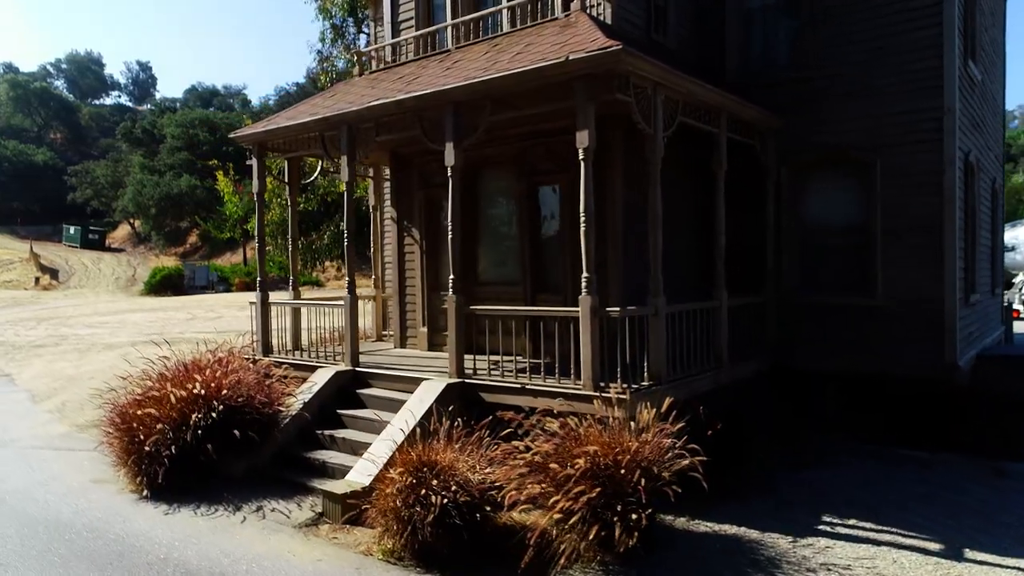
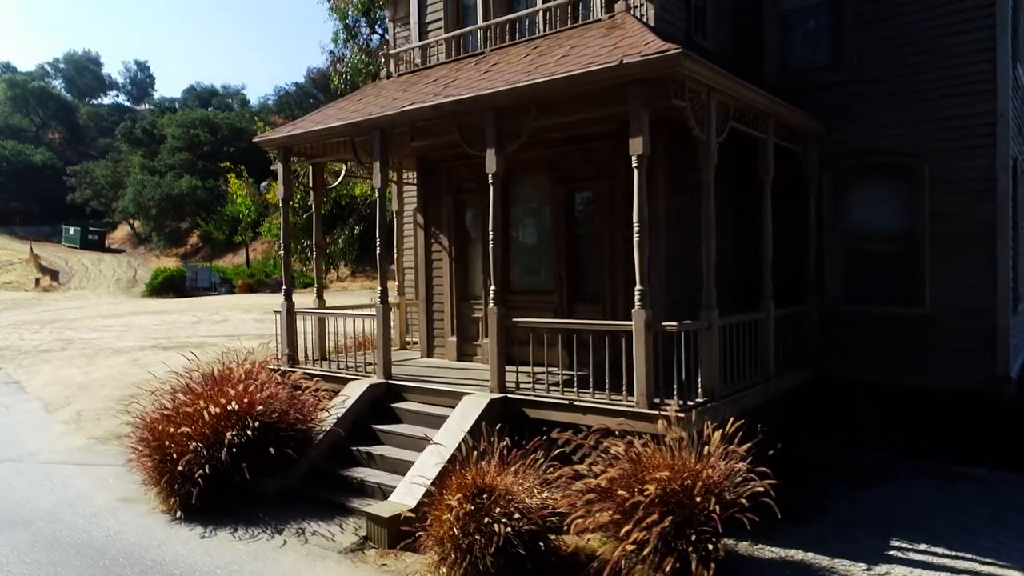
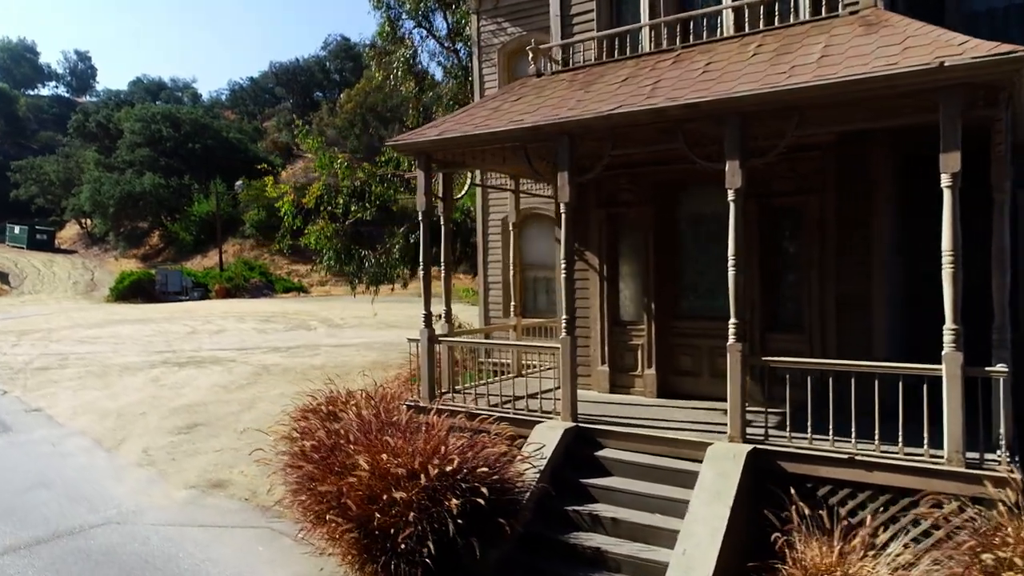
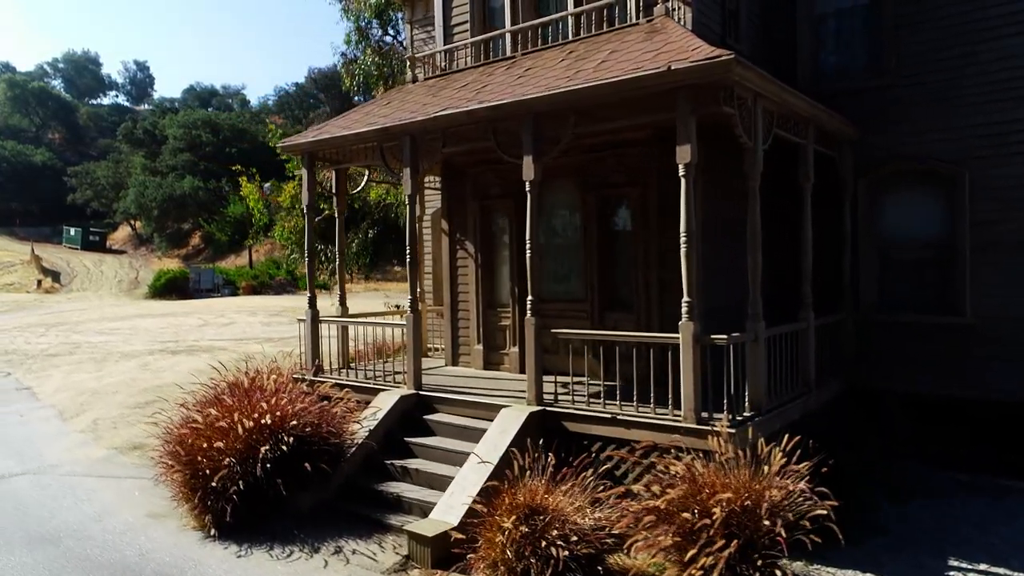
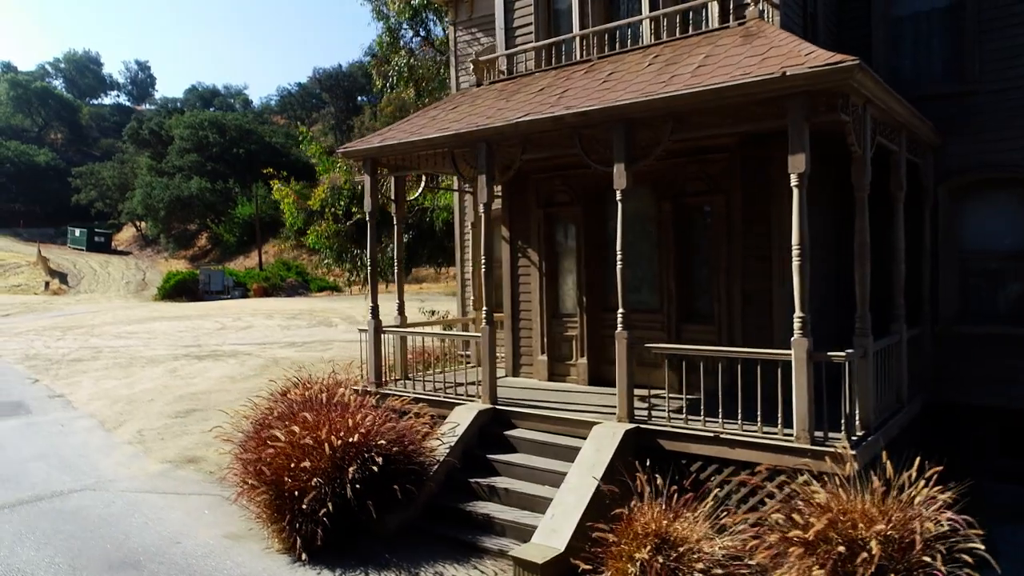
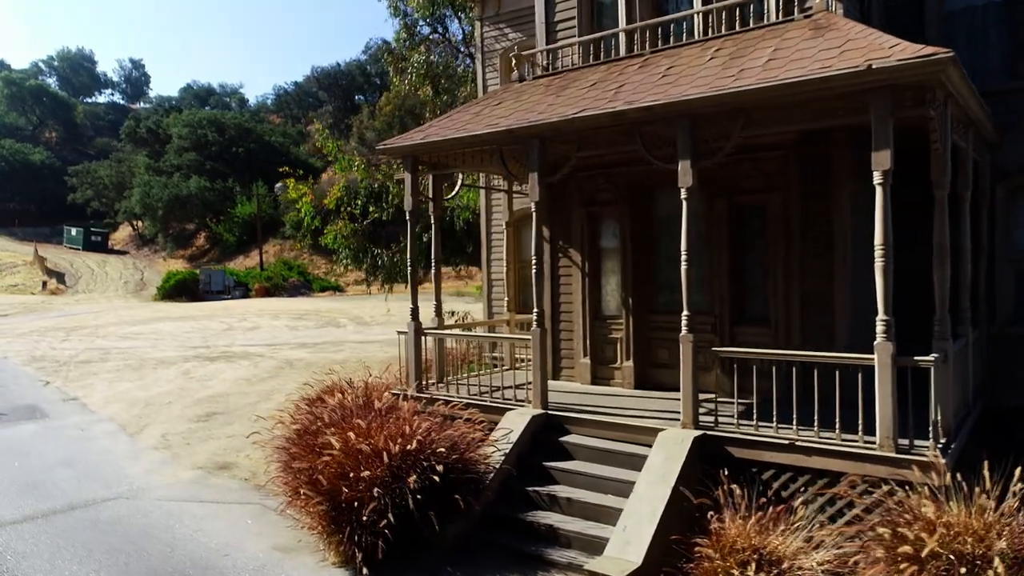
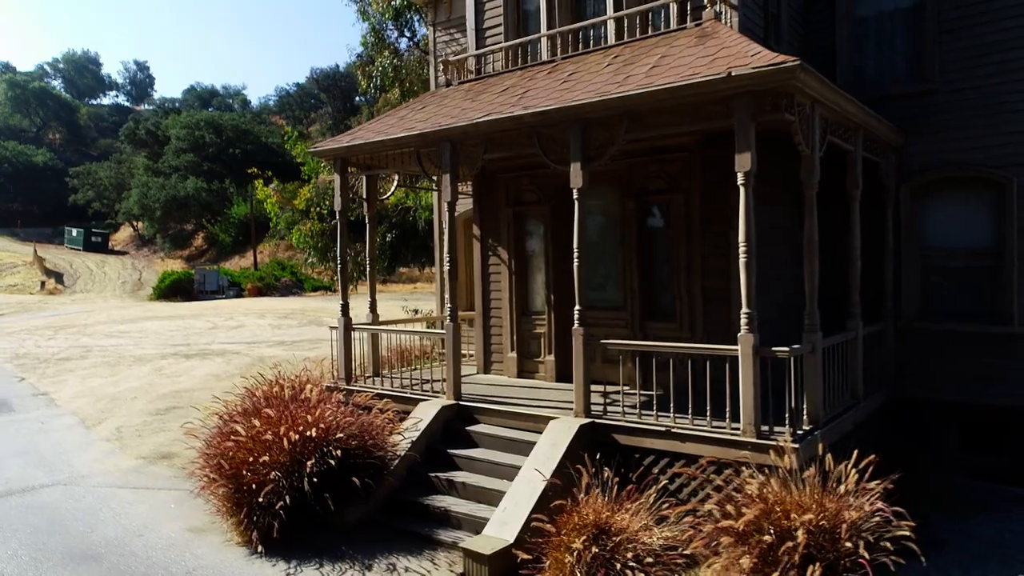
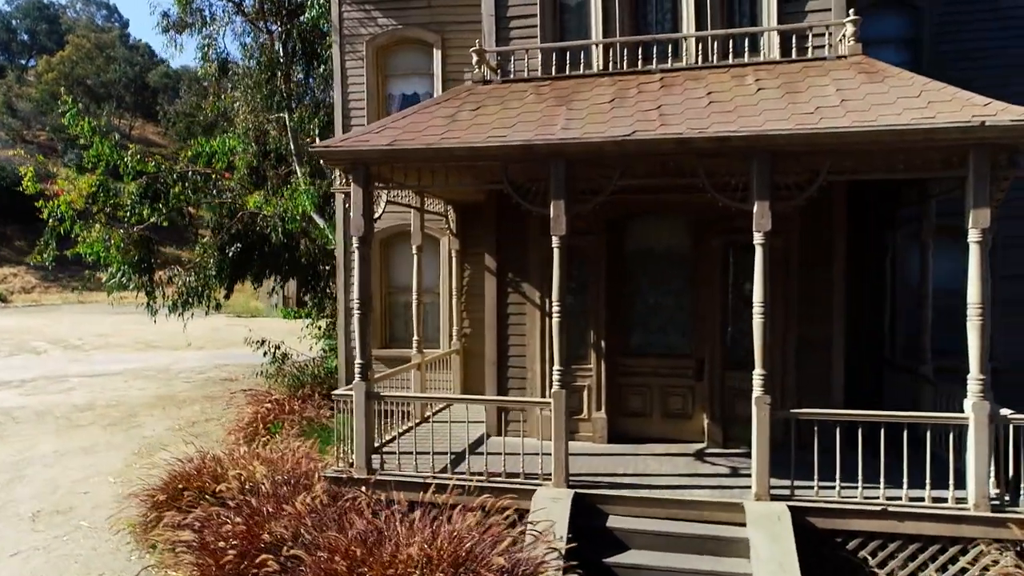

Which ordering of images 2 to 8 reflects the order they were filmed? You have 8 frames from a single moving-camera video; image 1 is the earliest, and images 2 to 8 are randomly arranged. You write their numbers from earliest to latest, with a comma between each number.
2, 4, 7, 5, 6, 3, 8
